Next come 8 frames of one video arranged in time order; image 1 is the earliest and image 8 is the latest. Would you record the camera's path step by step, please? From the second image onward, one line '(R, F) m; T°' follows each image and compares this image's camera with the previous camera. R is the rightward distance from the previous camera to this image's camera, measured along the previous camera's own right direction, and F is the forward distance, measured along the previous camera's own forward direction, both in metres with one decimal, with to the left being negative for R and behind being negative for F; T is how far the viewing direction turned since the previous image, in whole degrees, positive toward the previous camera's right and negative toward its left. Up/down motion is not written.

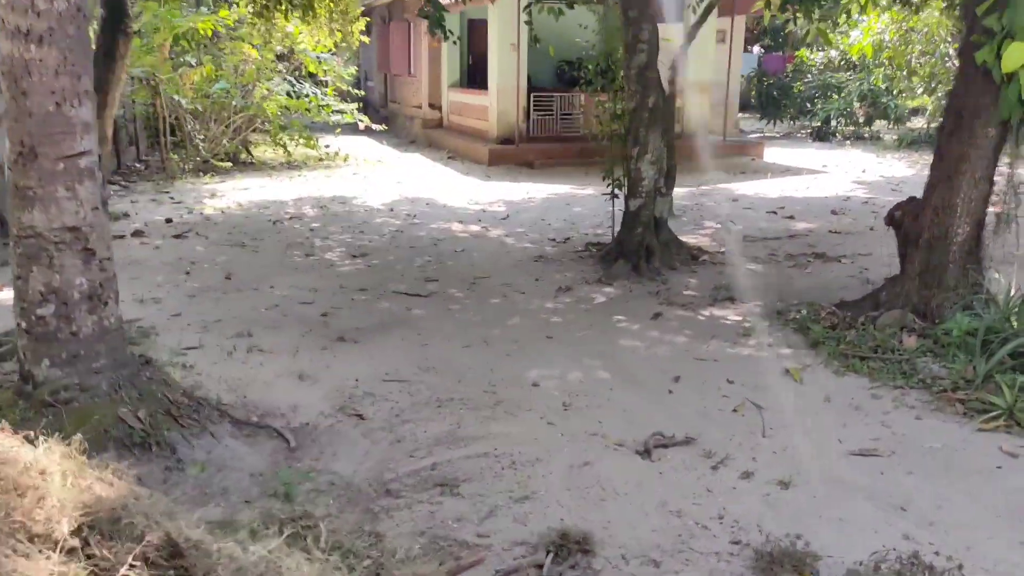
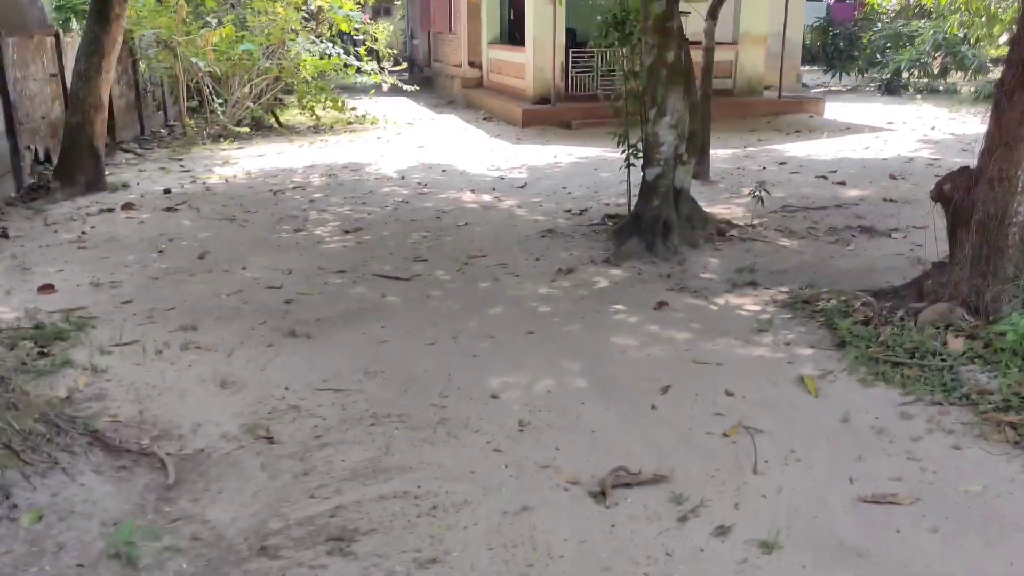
(+0.4, +0.6) m; -4°
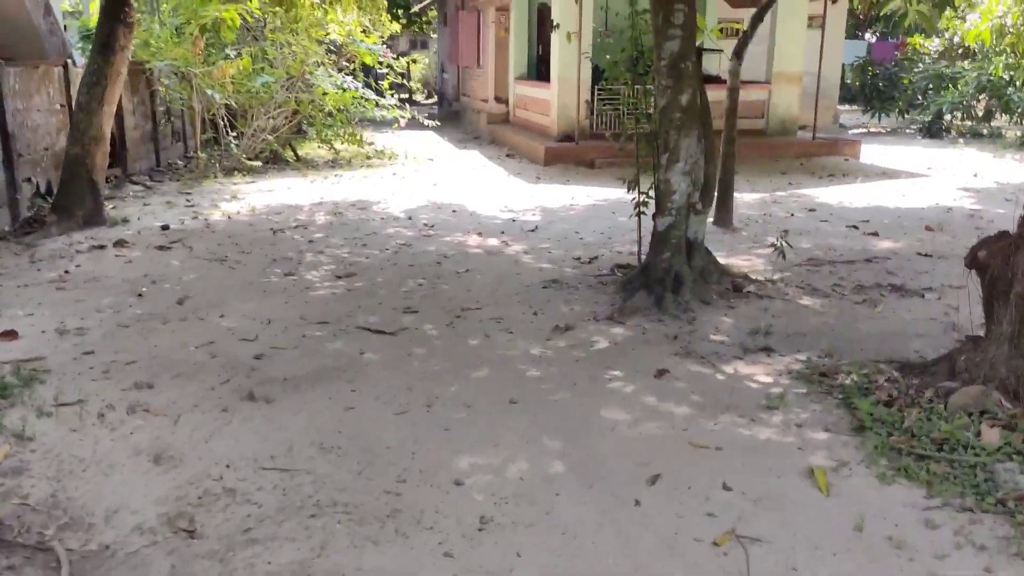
(+0.2, +0.3) m; -2°
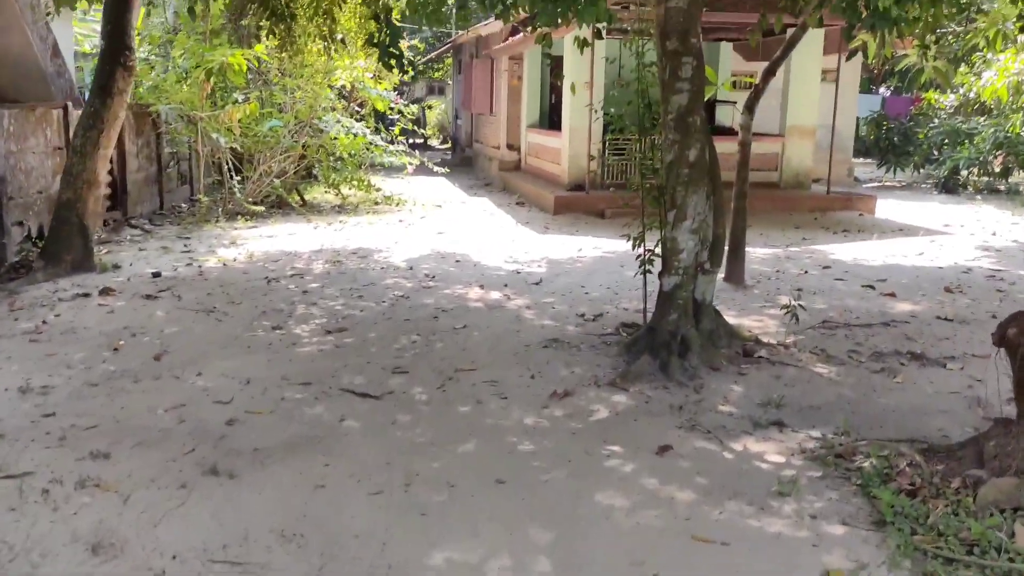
(+0.1, +0.3) m; -1°
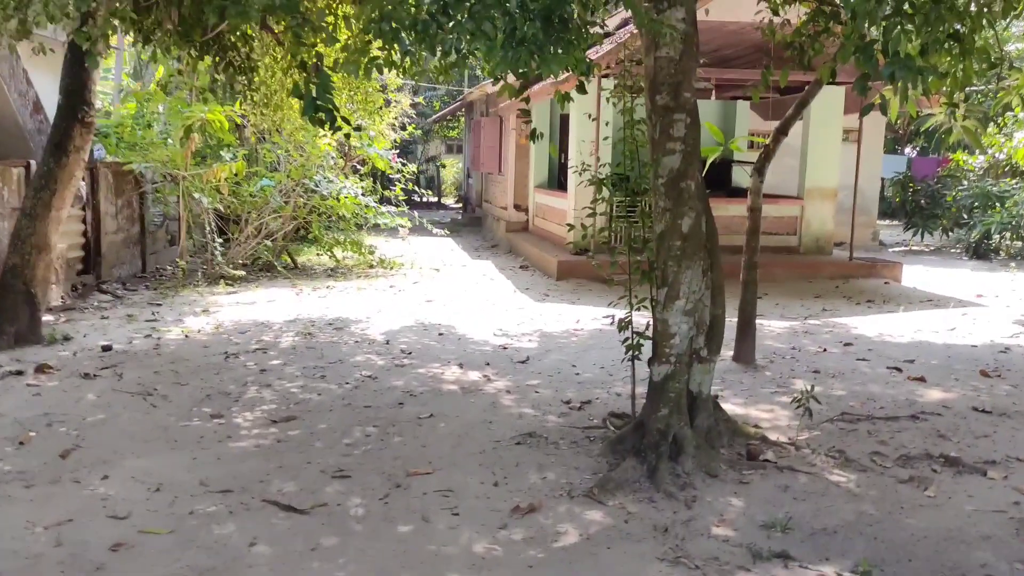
(+0.3, +0.6) m; -2°
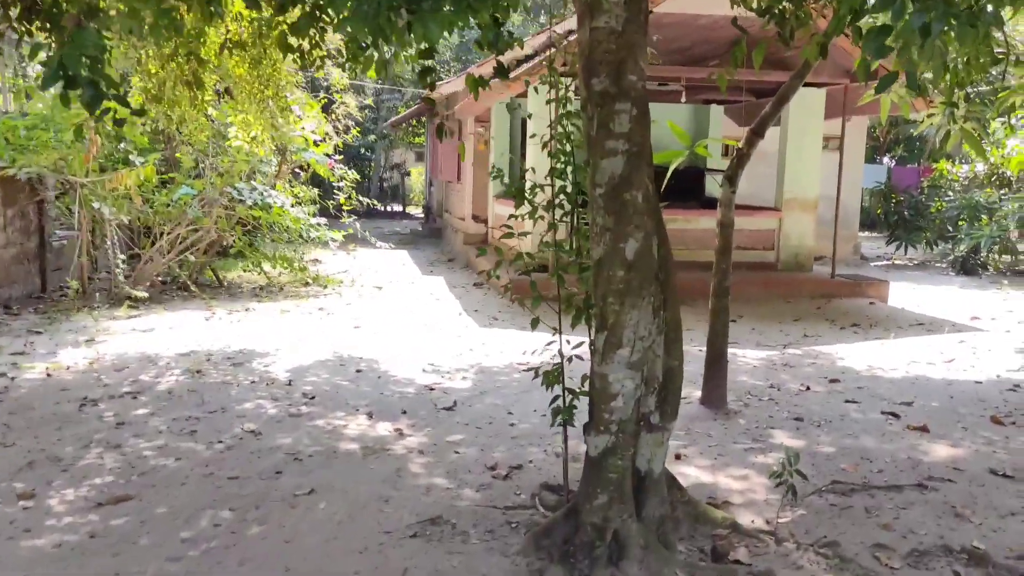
(+0.3, +1.0) m; +1°
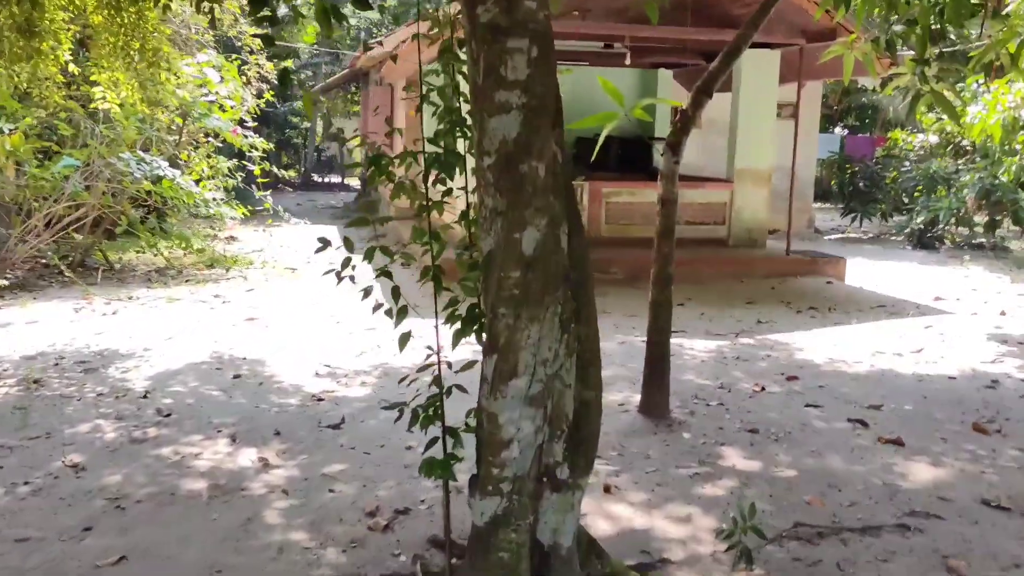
(+0.3, +0.9) m; +3°
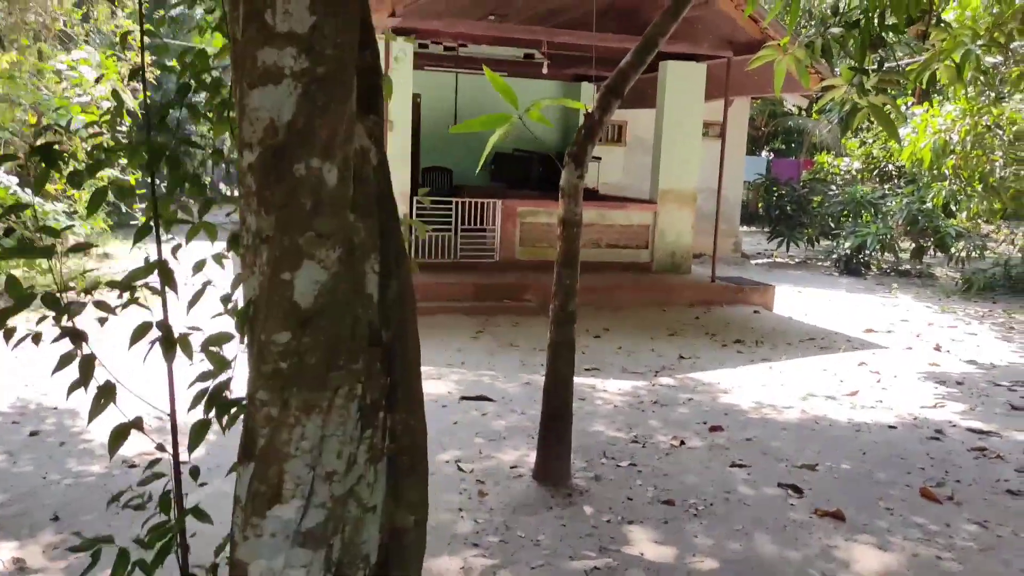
(+0.3, +0.8) m; +4°
